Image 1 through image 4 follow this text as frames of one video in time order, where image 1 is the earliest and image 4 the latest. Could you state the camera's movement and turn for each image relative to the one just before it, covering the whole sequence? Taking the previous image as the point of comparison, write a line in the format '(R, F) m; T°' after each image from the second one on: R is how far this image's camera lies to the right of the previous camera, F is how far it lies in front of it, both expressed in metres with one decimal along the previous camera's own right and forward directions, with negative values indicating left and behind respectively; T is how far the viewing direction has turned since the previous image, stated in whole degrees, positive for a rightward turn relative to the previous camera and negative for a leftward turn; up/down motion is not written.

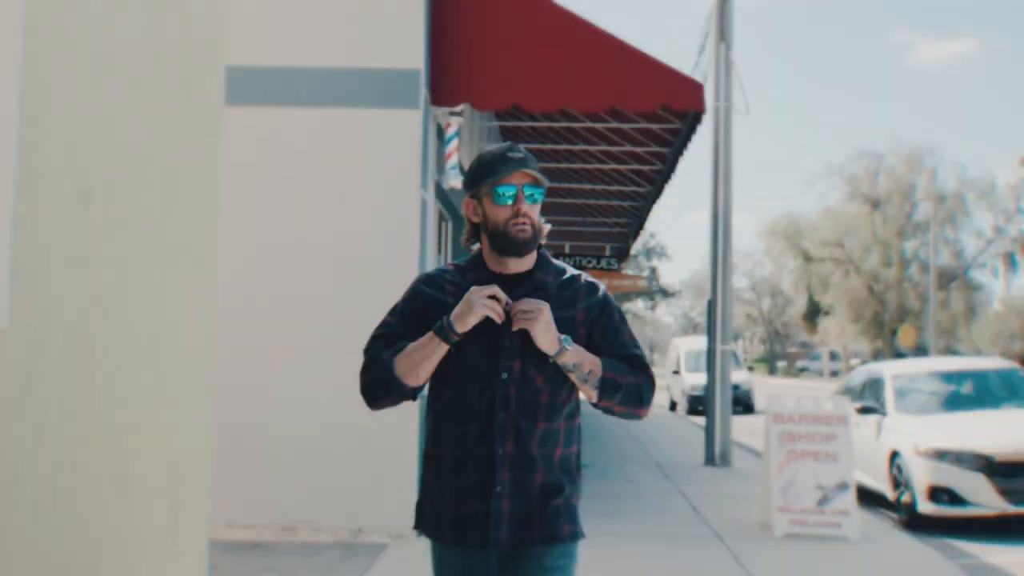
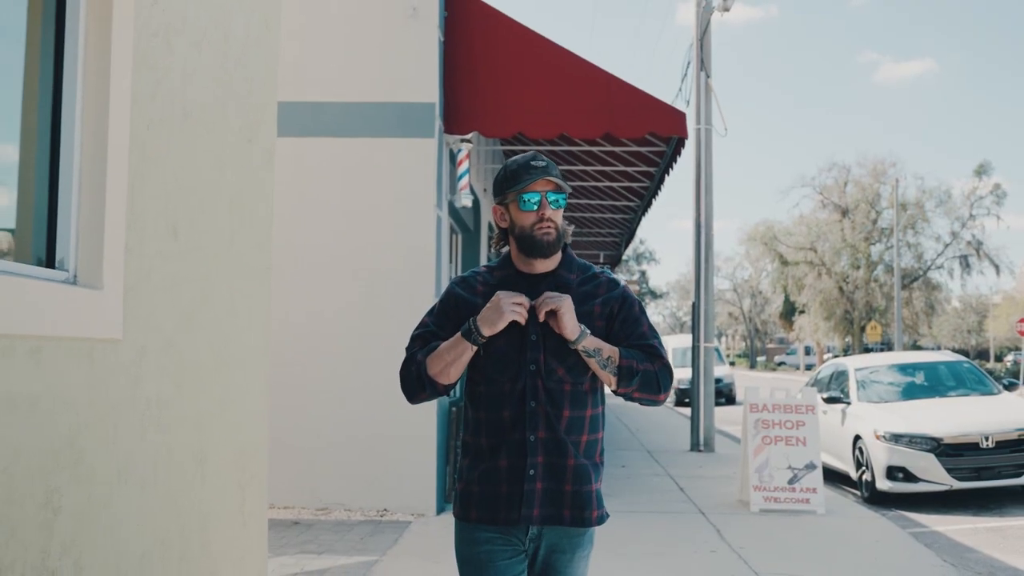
(-0.3, -1.0) m; +2°
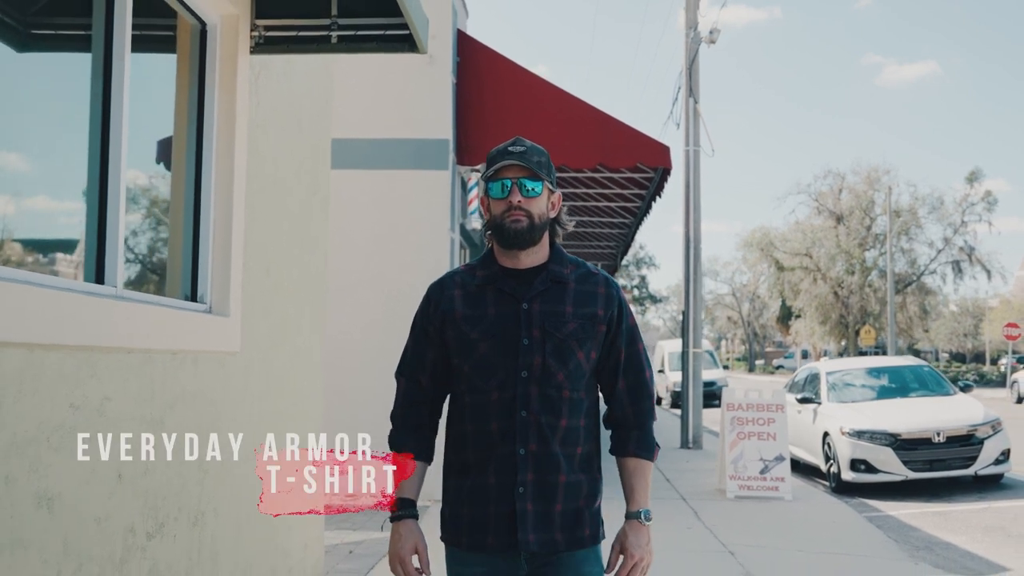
(0.0, -1.2) m; 0°
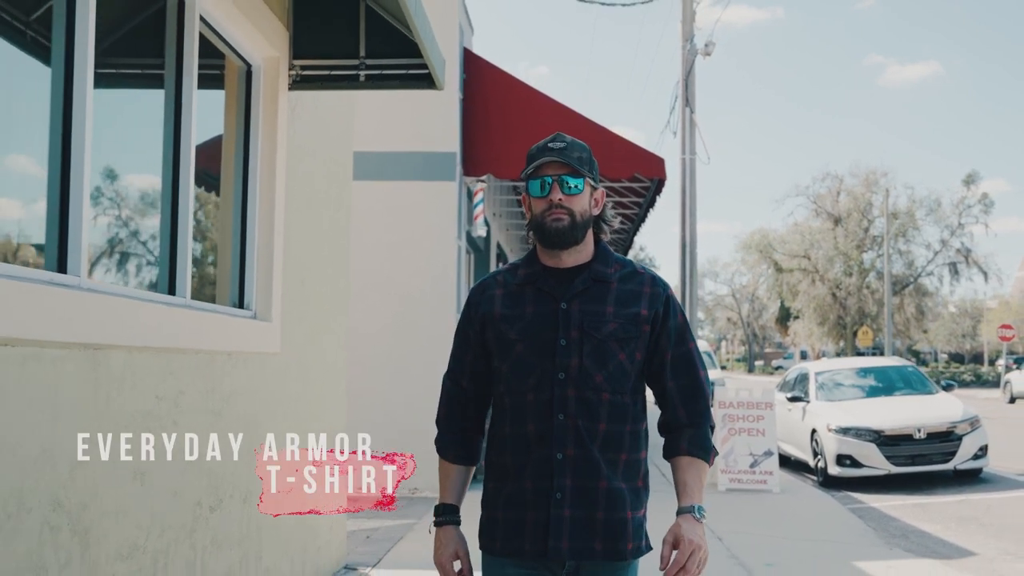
(0.0, -0.6) m; 0°
